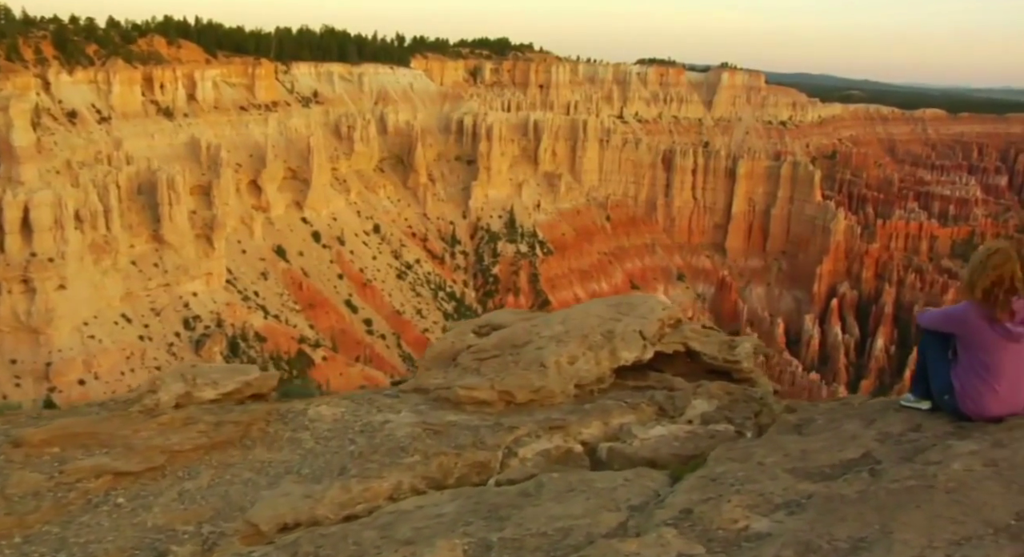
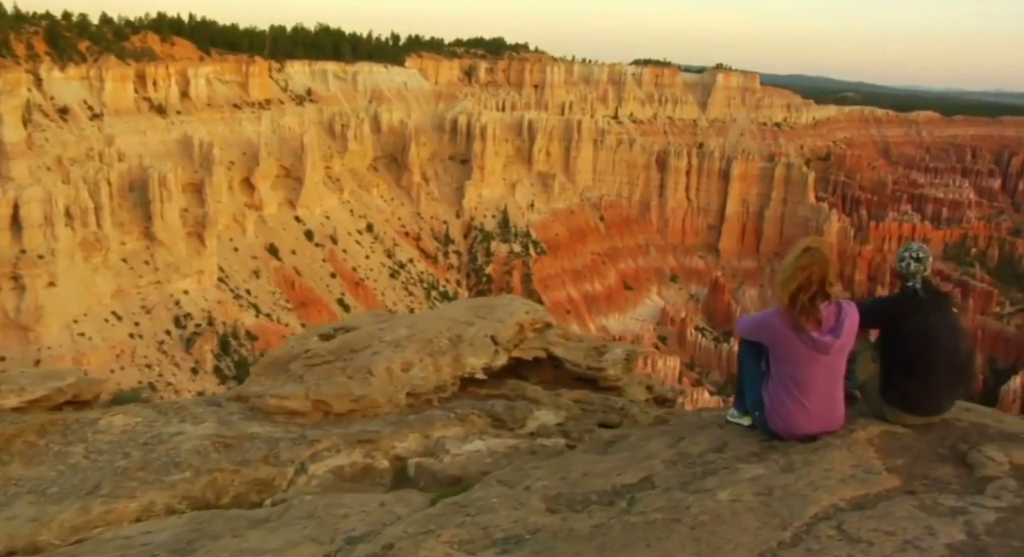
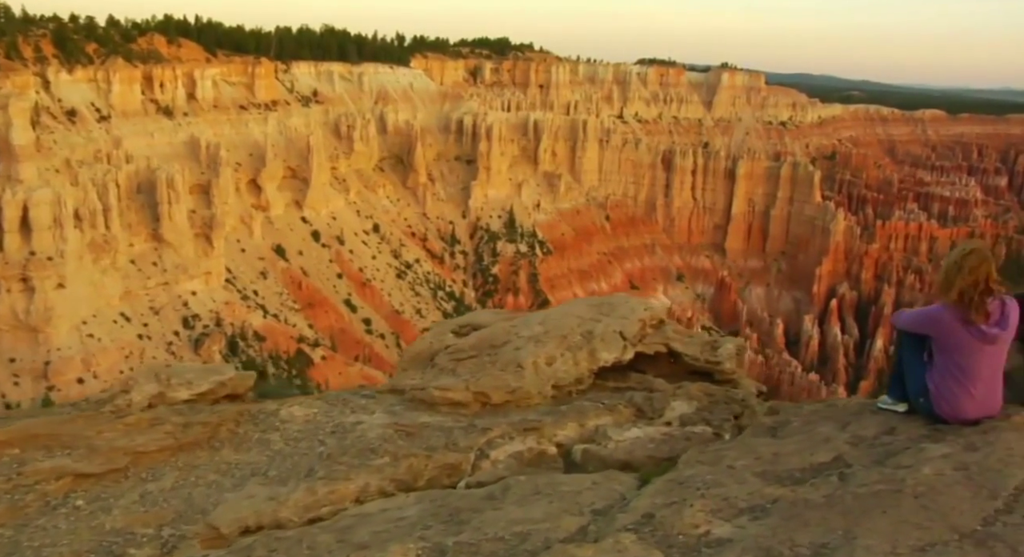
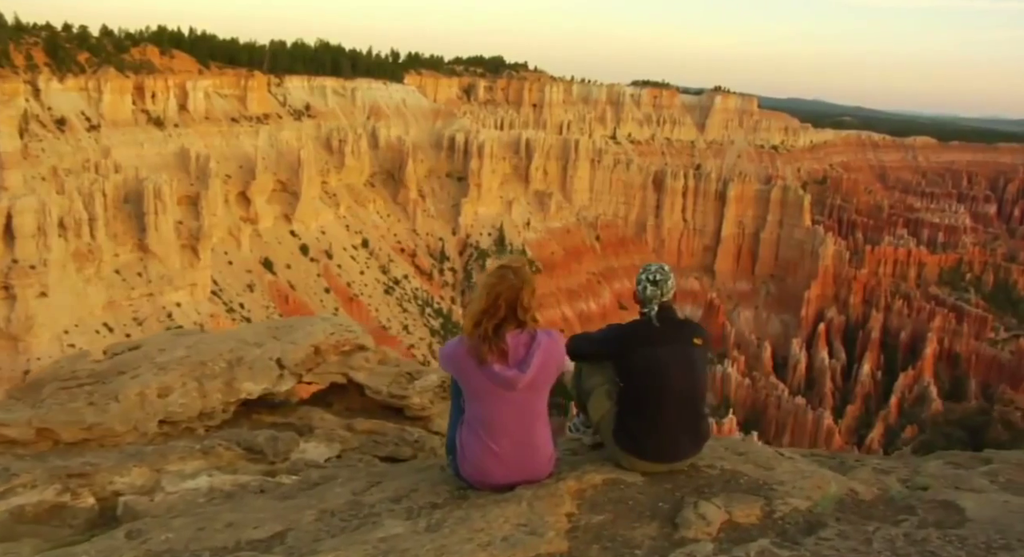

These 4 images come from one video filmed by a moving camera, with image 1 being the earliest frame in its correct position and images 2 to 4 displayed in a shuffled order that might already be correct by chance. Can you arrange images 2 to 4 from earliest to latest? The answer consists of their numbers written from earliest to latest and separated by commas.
3, 2, 4
